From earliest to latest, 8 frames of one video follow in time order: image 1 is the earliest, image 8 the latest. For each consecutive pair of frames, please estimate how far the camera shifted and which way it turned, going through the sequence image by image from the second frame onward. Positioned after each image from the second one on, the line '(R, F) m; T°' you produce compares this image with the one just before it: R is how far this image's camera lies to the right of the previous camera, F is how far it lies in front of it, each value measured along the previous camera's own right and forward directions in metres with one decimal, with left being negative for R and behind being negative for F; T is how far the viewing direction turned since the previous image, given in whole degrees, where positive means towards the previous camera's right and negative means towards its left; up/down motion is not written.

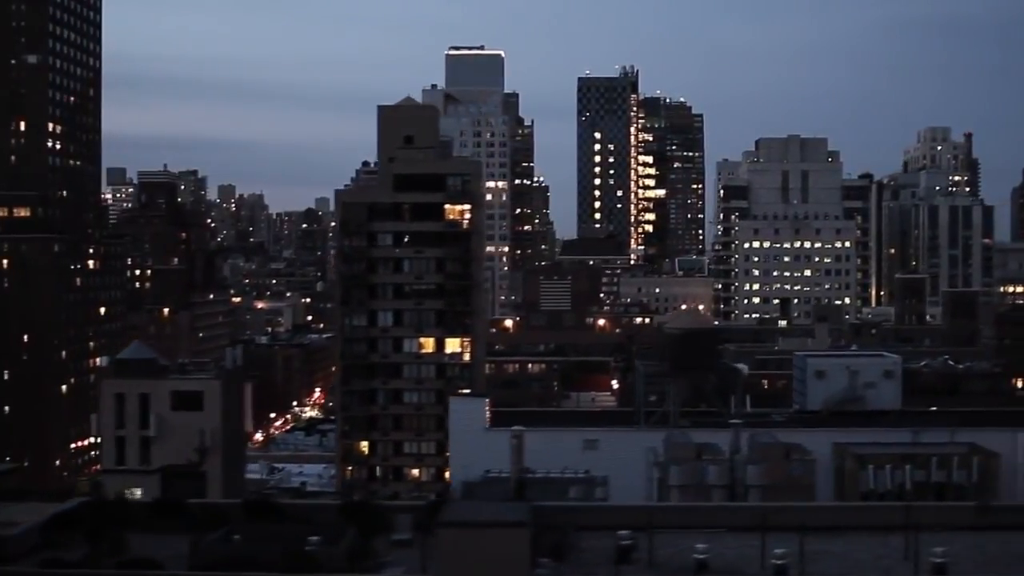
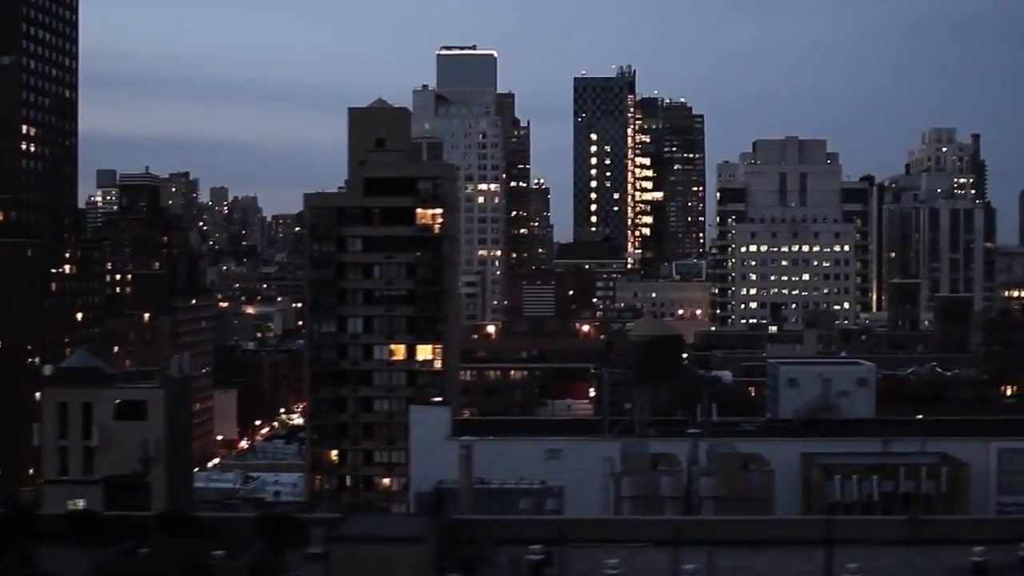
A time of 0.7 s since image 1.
(+0.7, +0.3) m; -2°
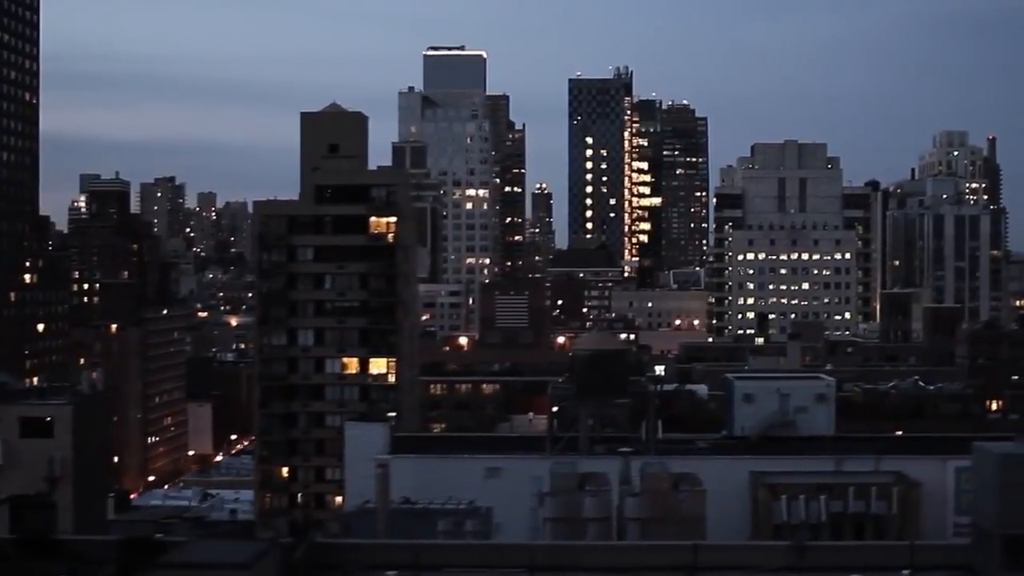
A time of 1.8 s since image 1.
(+1.1, +0.6) m; -3°
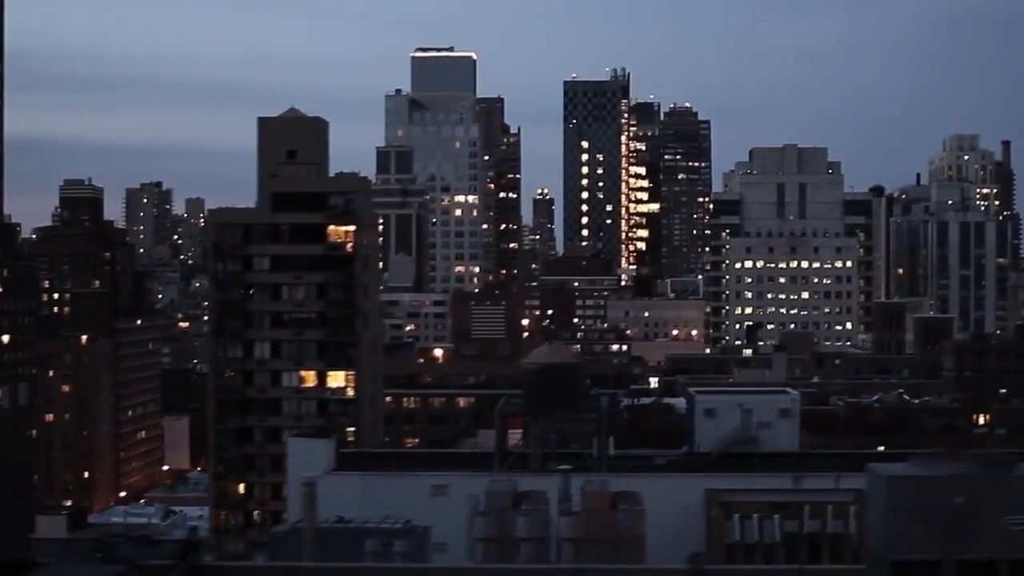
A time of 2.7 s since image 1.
(+0.9, +0.5) m; -2°
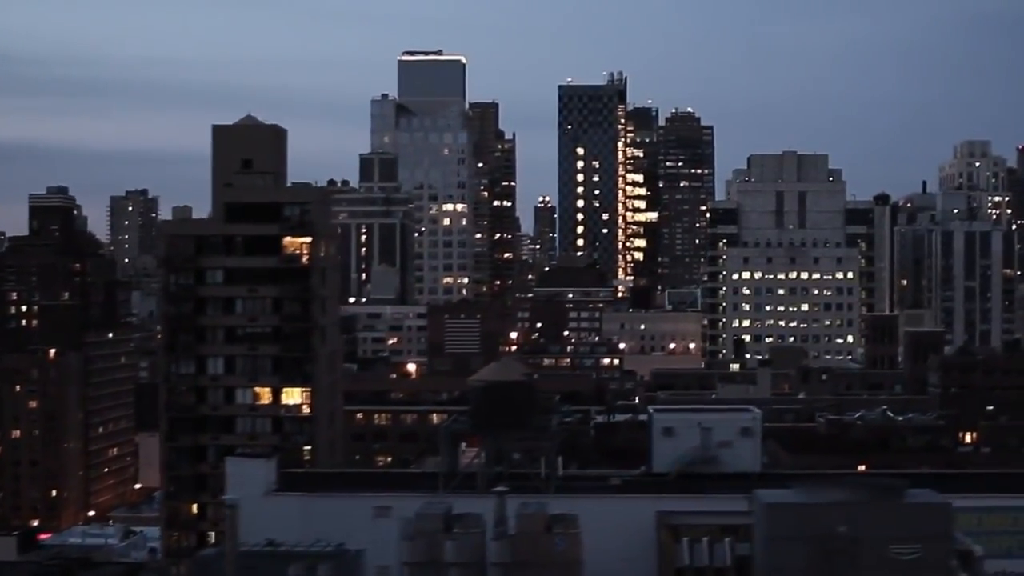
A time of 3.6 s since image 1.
(+0.9, +0.6) m; -2°
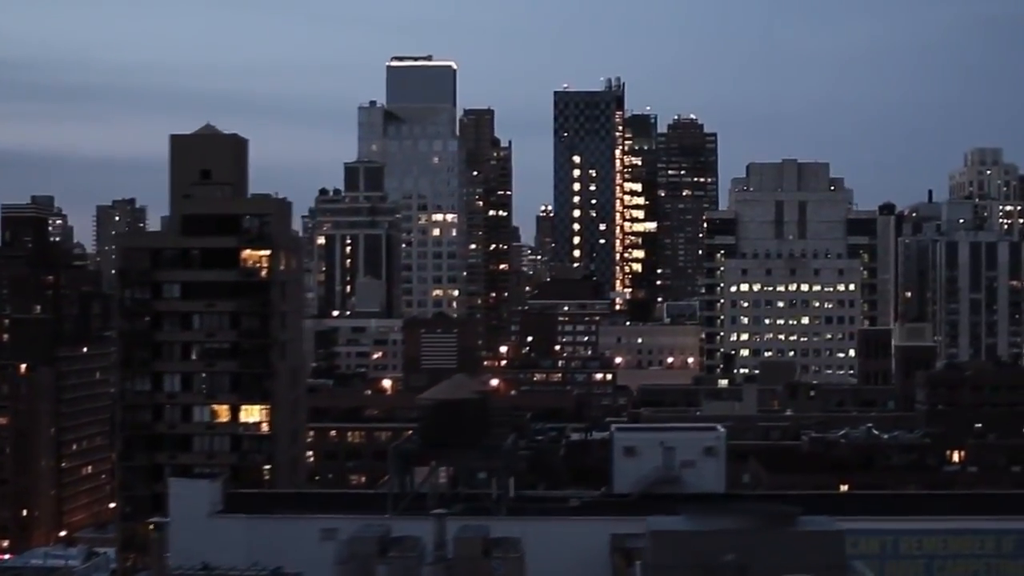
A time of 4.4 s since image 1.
(+0.8, +0.5) m; -2°
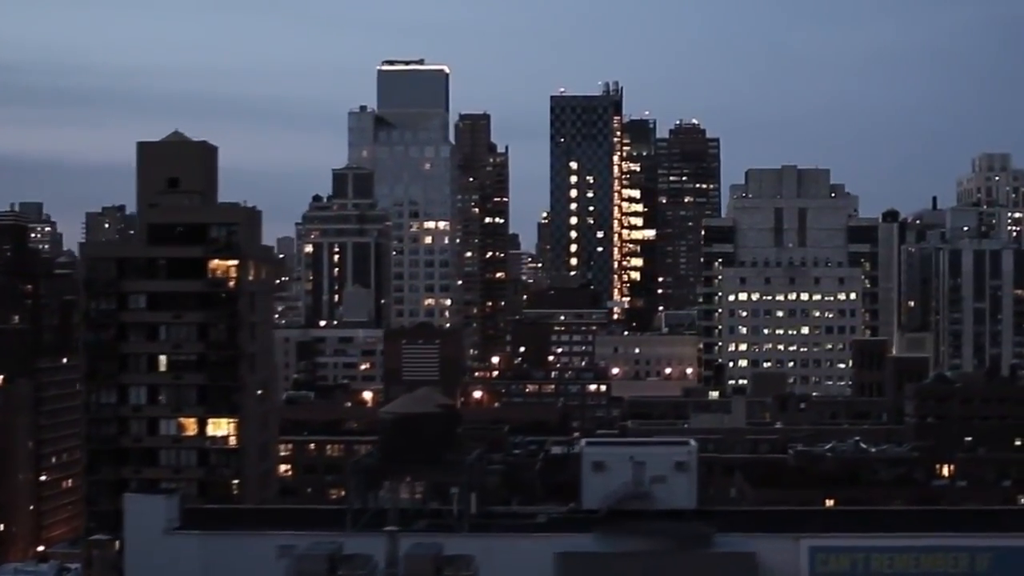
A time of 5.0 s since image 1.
(+0.5, +0.4) m; -1°
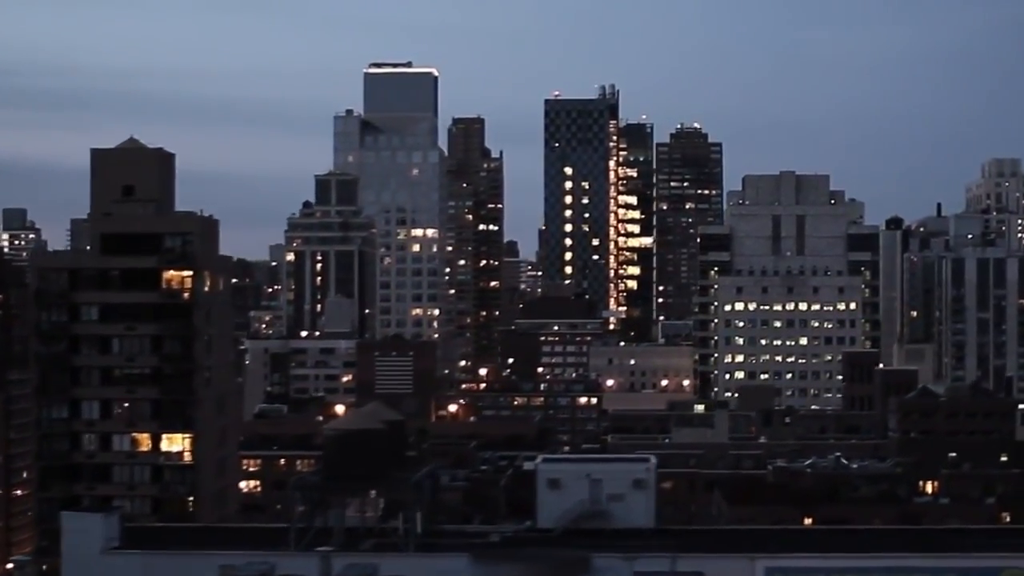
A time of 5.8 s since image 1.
(+0.7, +0.5) m; -2°
